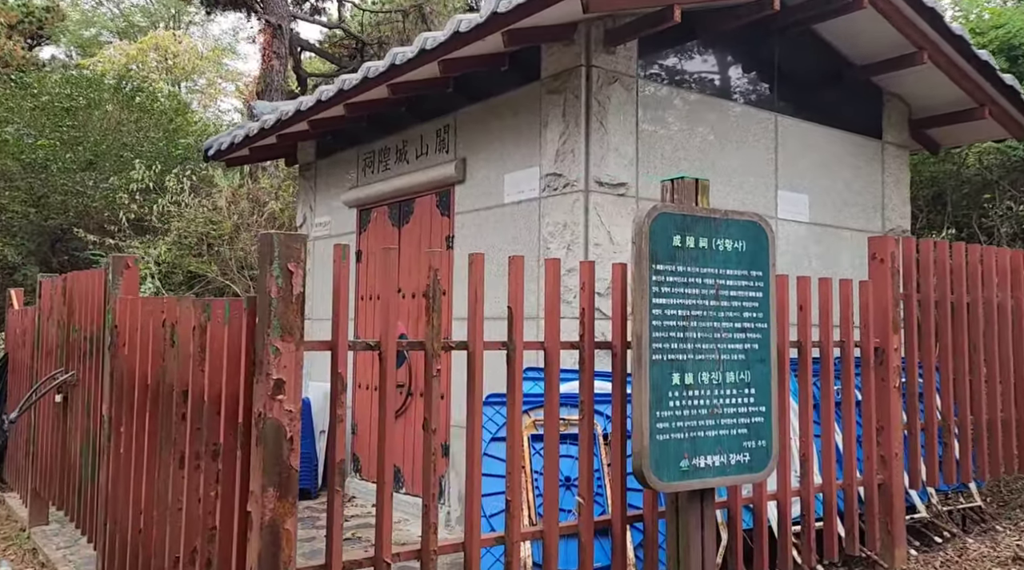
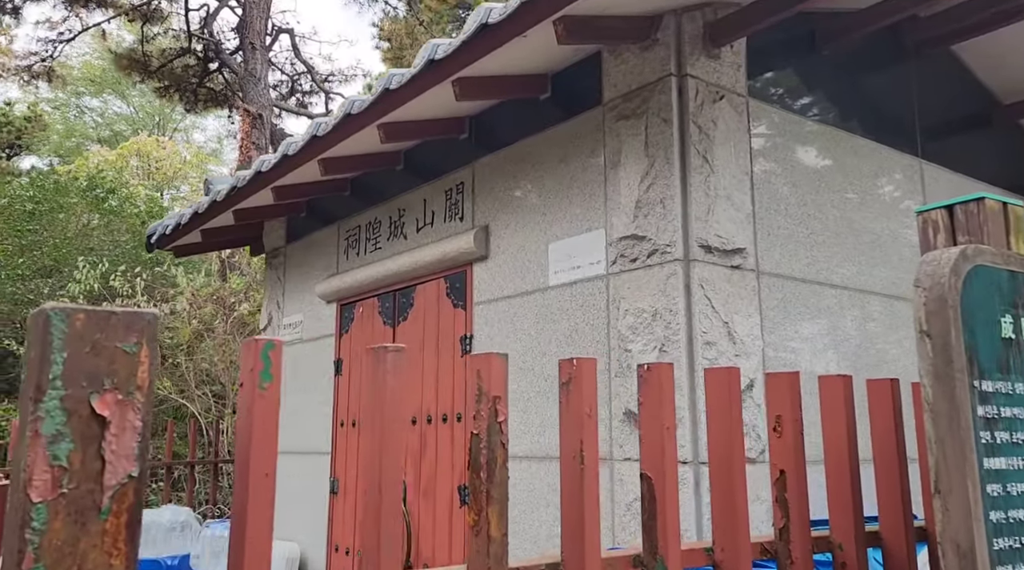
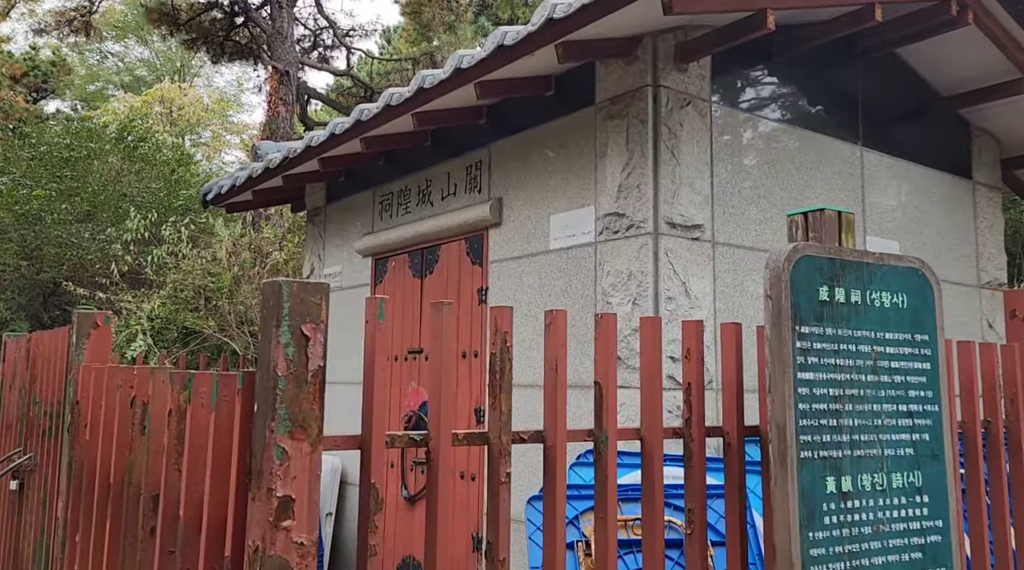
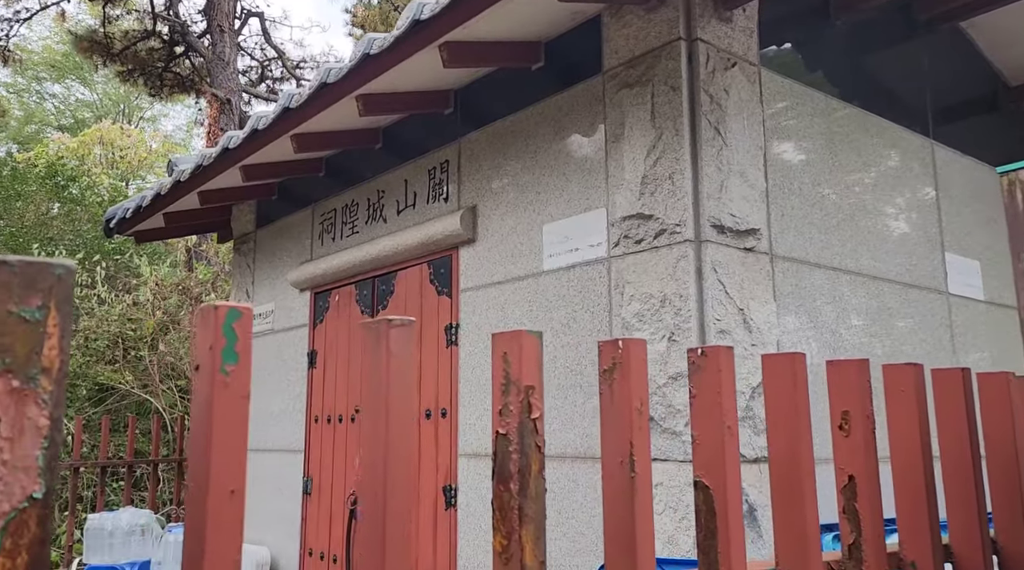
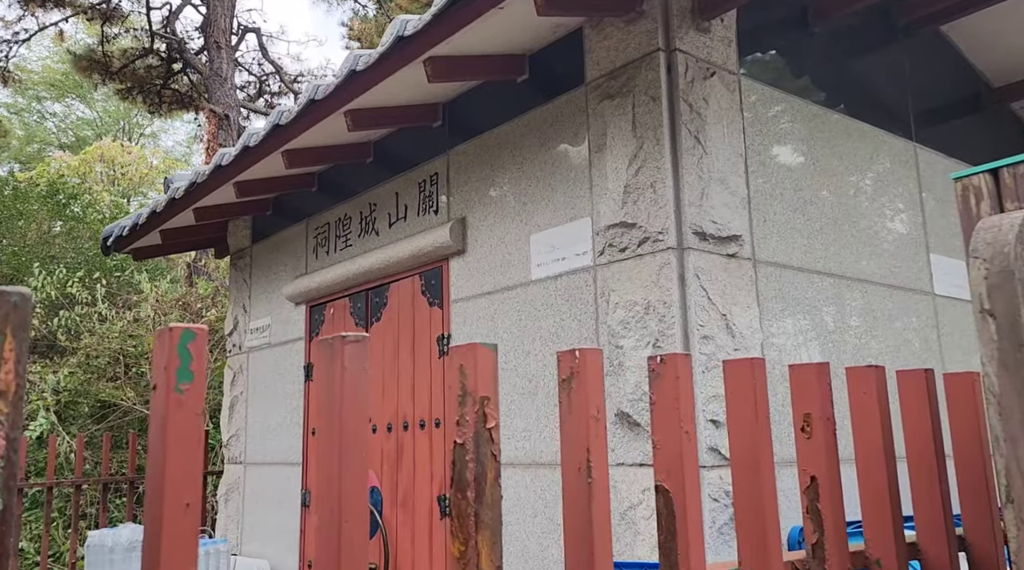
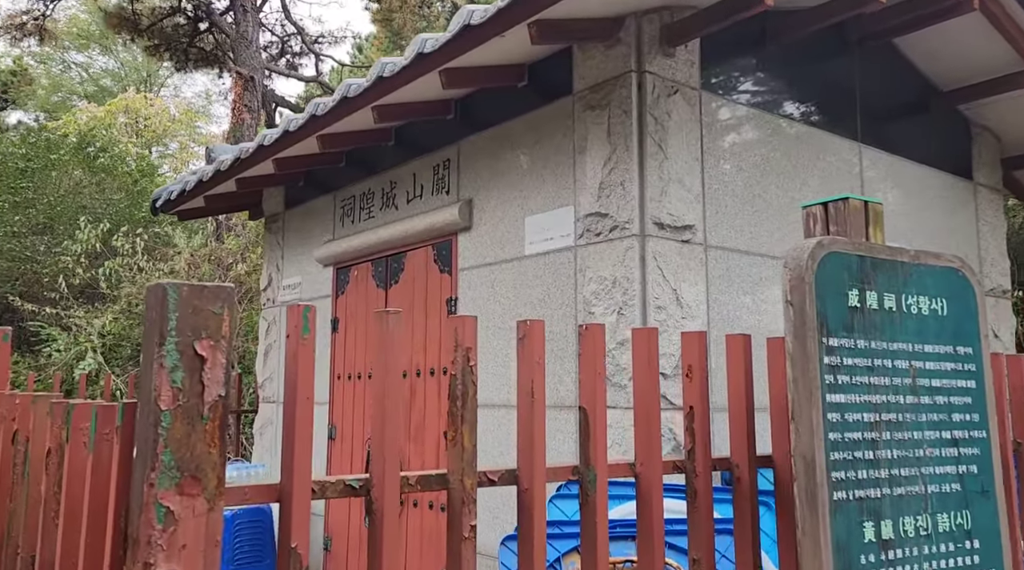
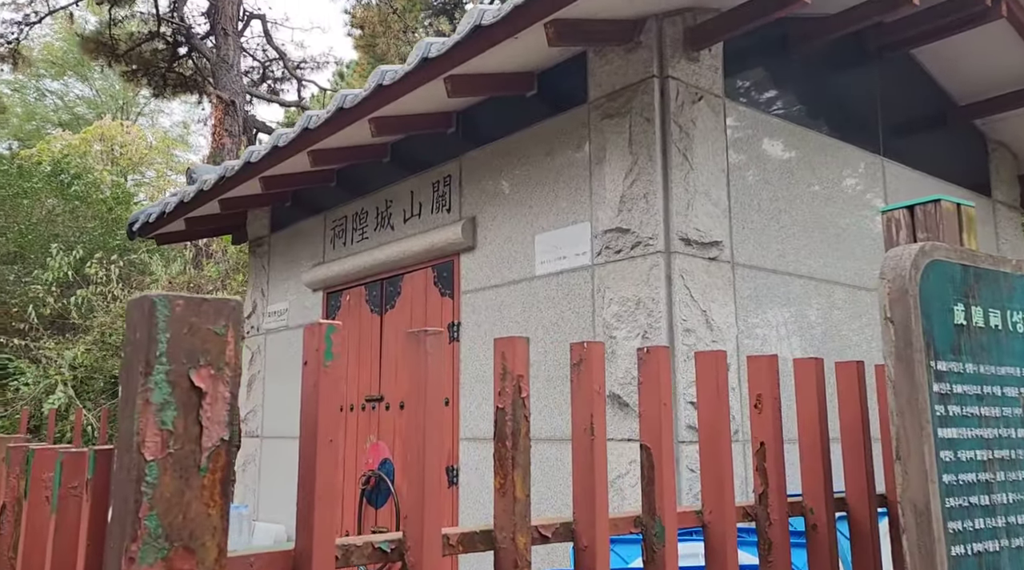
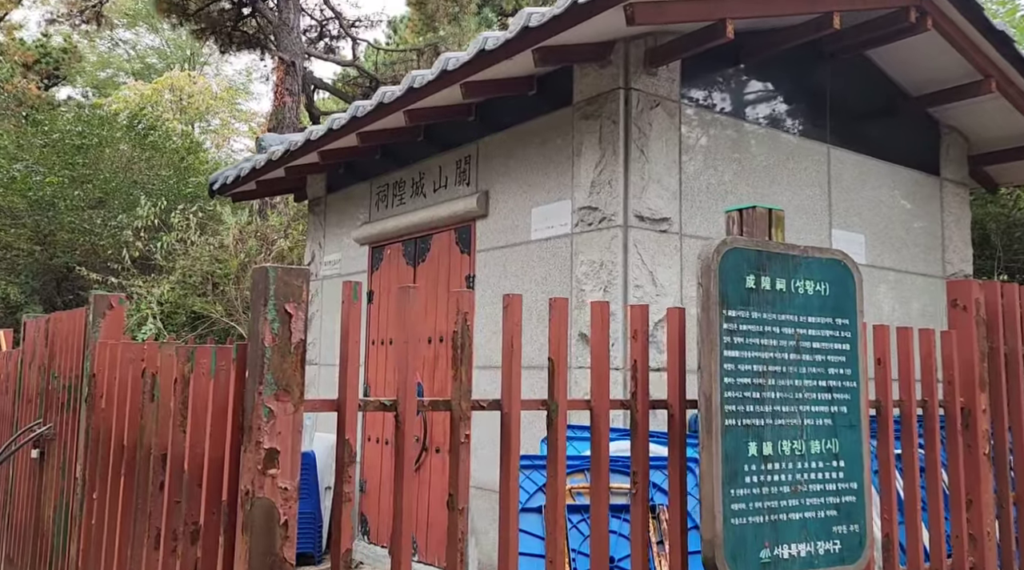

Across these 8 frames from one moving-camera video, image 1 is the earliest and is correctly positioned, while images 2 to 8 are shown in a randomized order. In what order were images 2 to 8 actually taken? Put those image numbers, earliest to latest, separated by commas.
8, 3, 6, 7, 2, 5, 4
